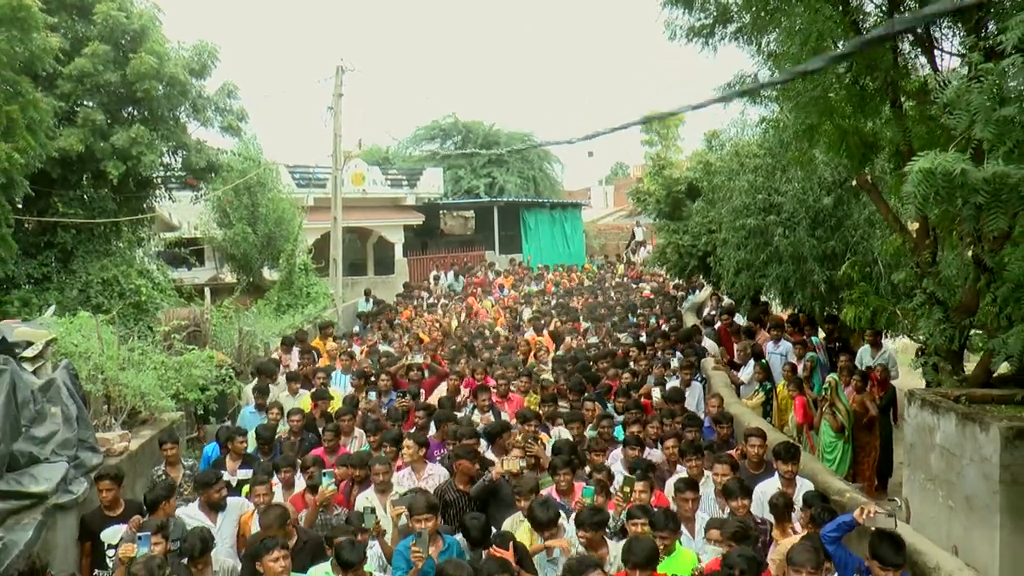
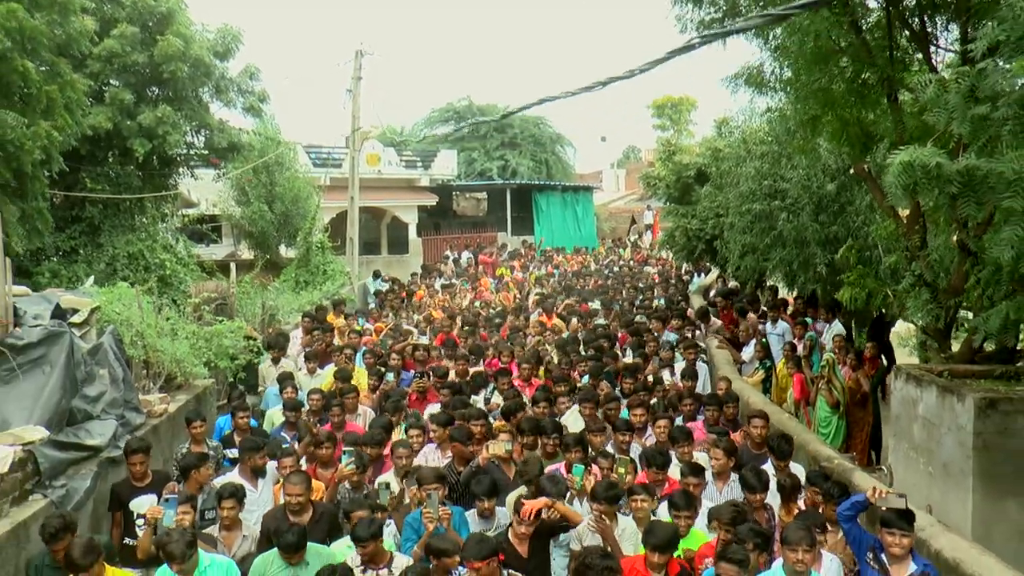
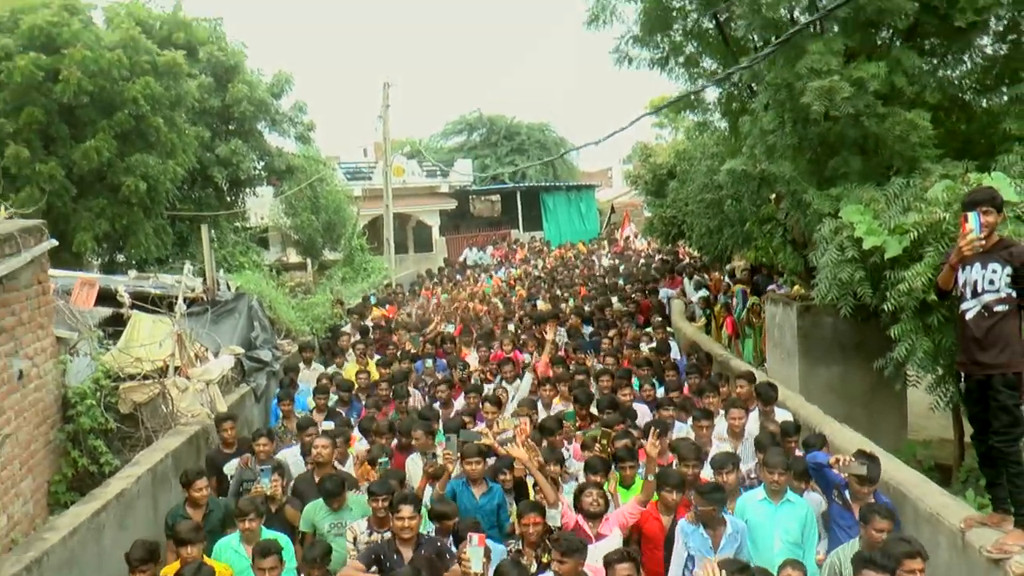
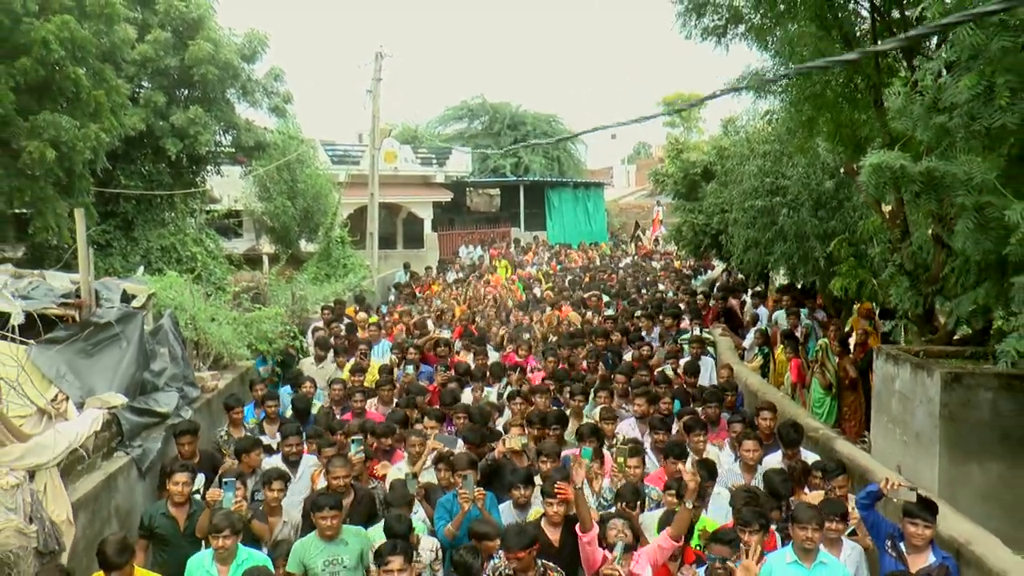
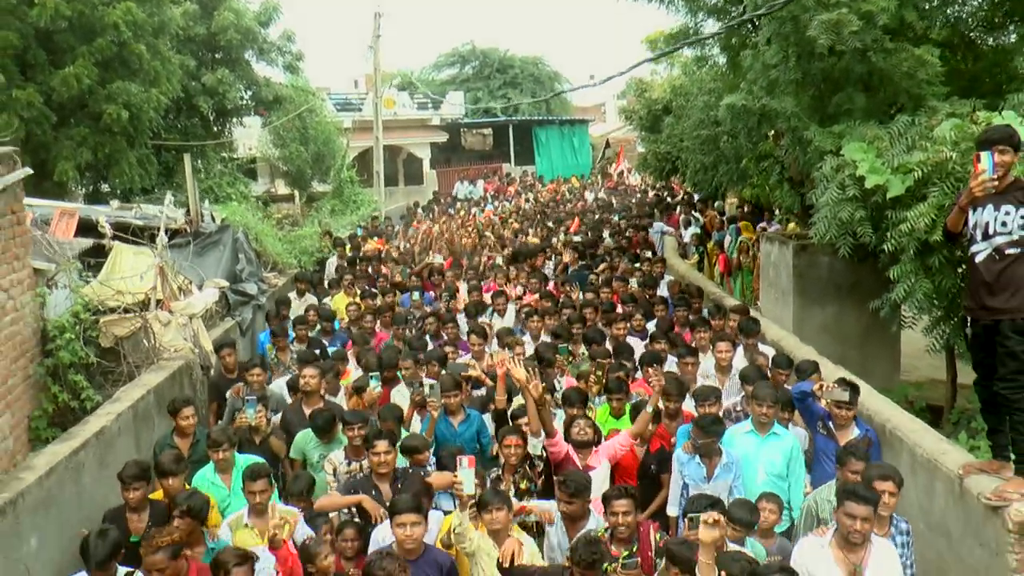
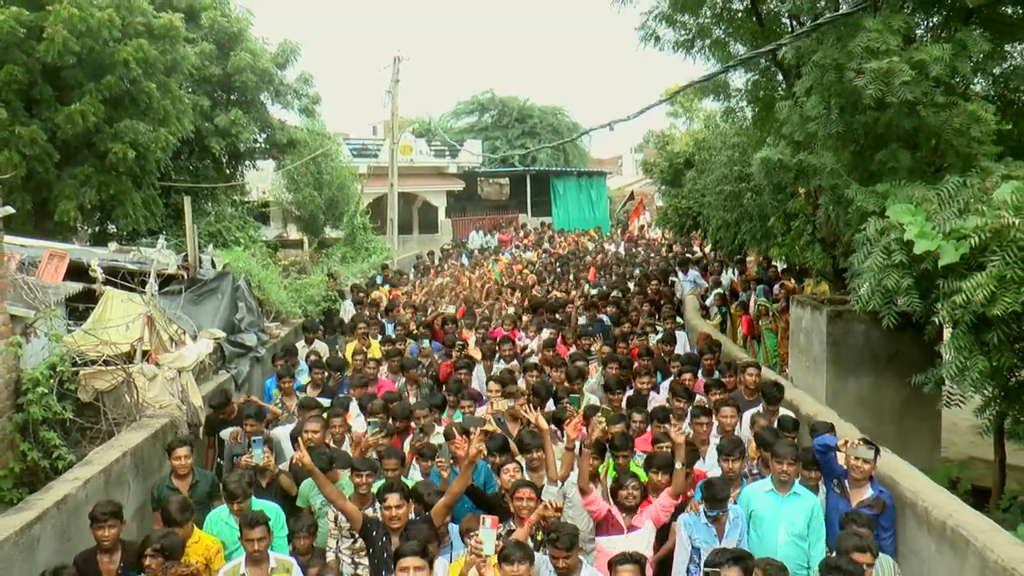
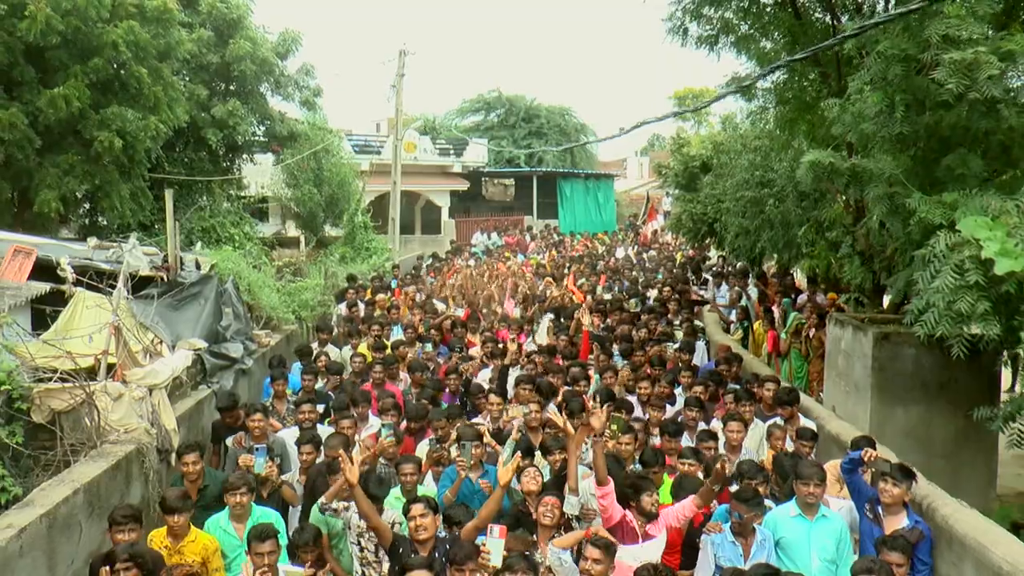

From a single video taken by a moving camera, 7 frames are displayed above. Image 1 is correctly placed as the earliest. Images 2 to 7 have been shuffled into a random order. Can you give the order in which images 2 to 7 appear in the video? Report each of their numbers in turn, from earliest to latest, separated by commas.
2, 4, 7, 6, 5, 3
